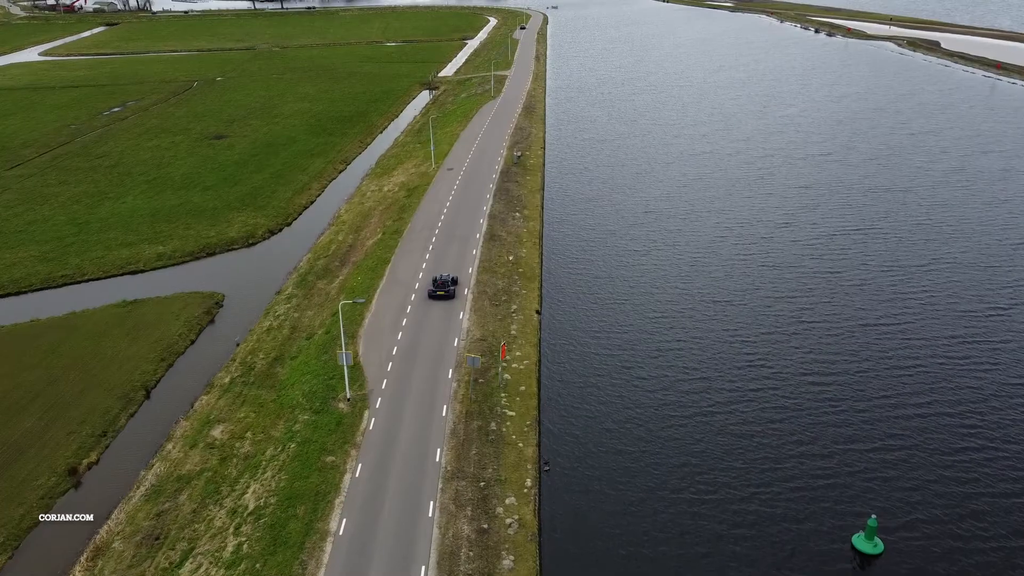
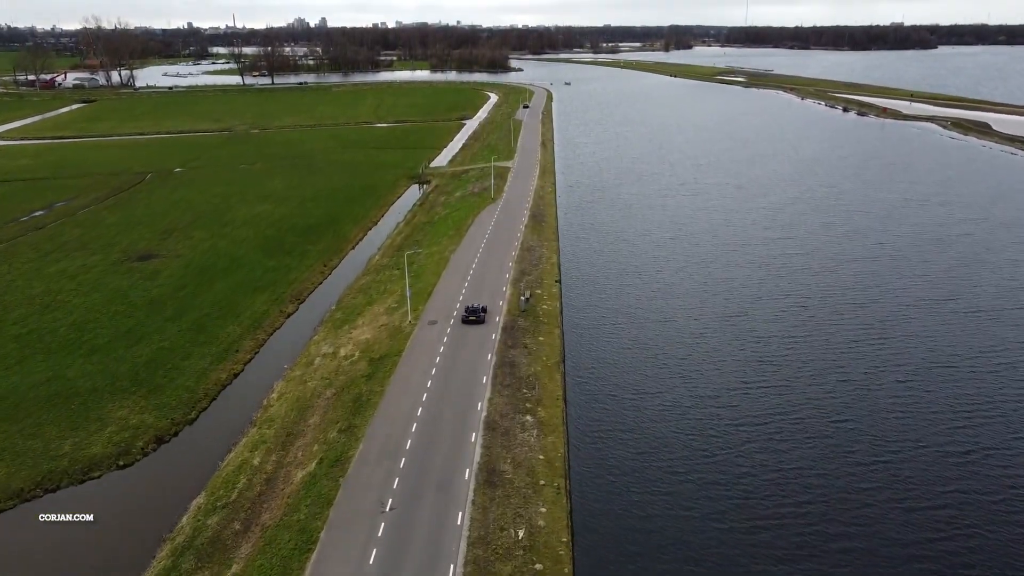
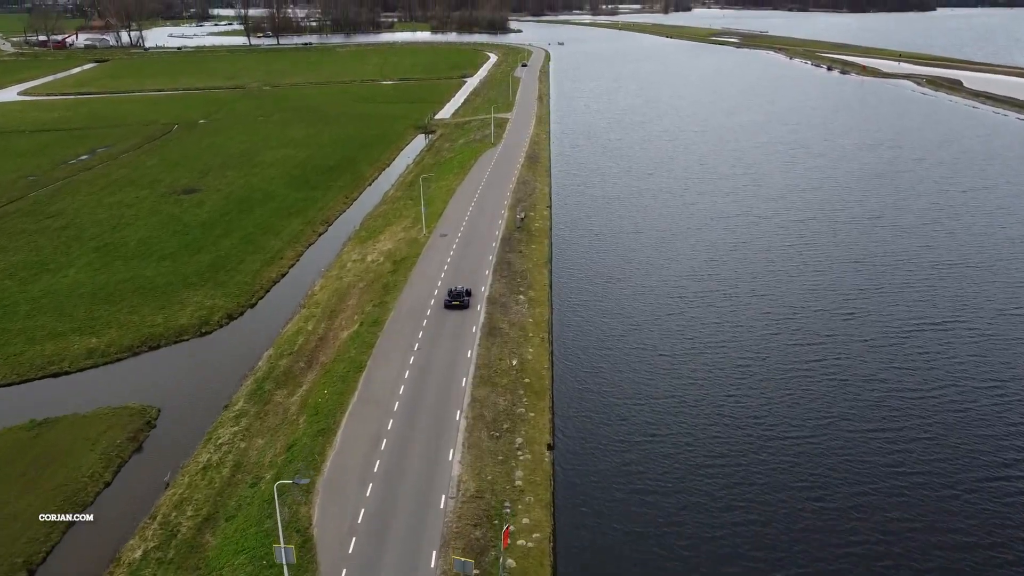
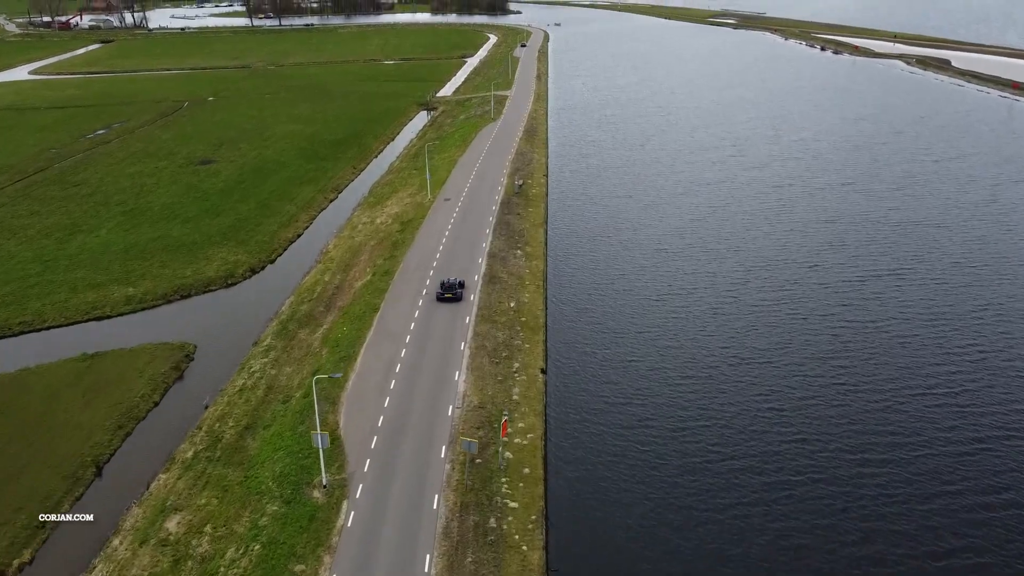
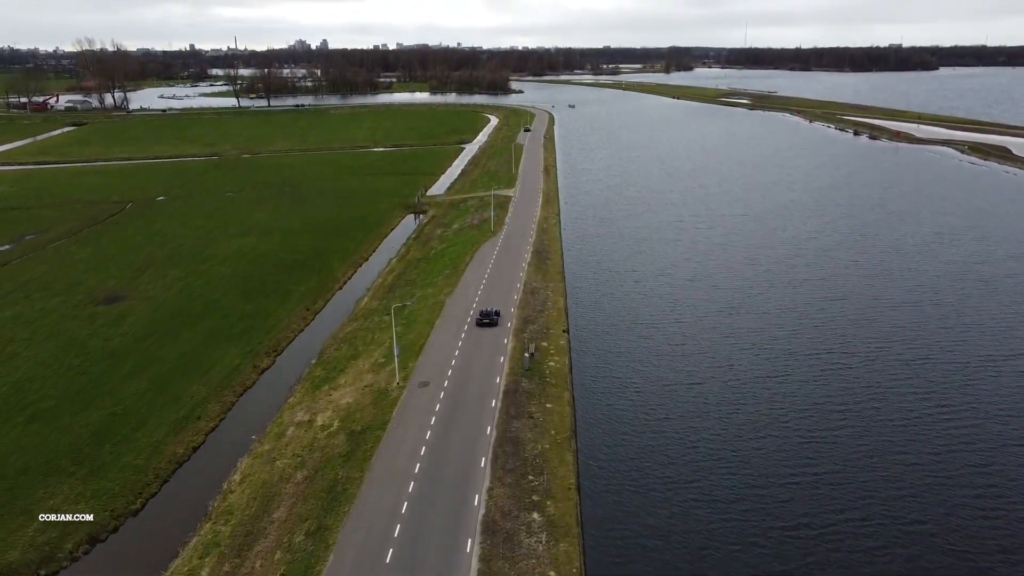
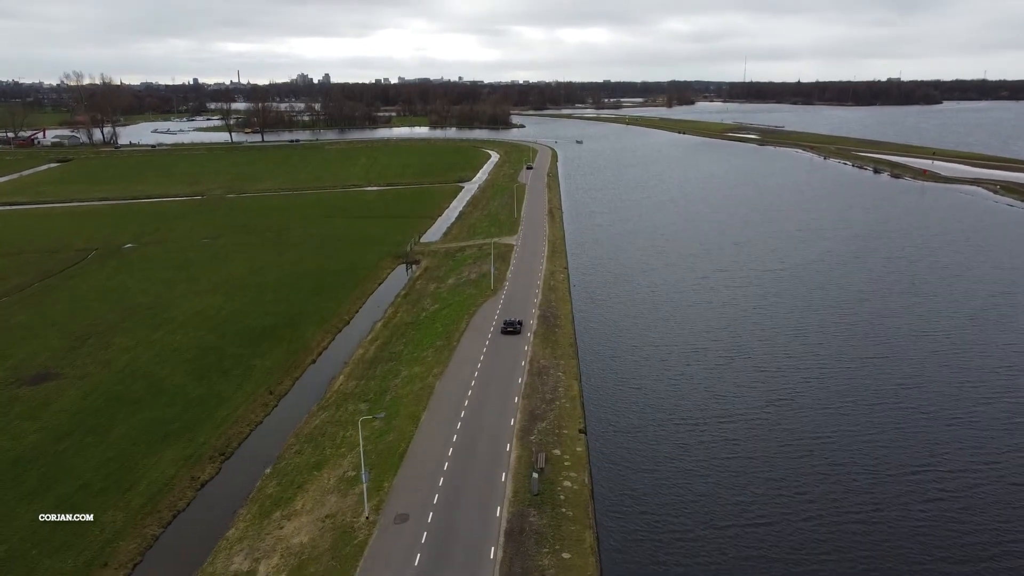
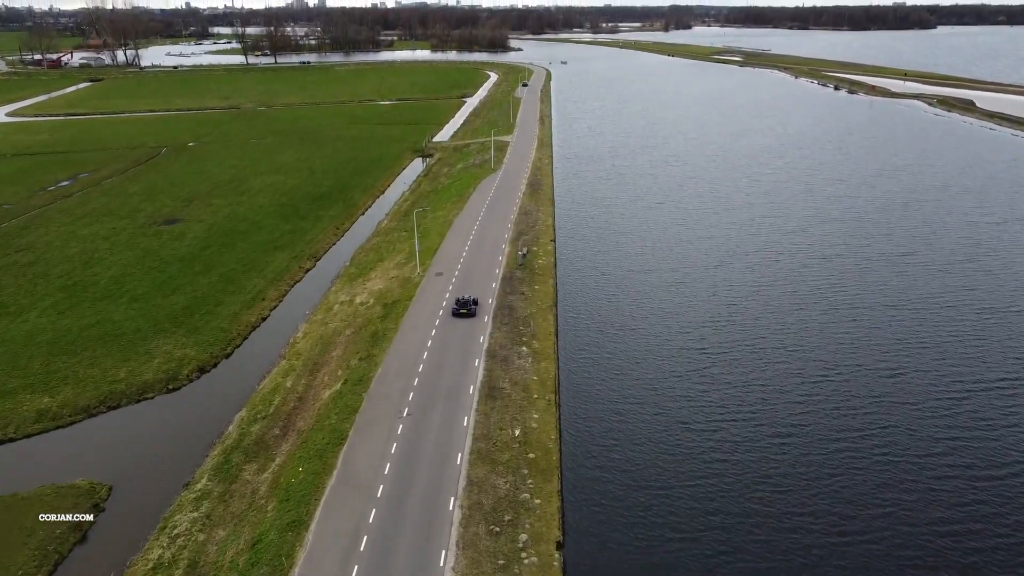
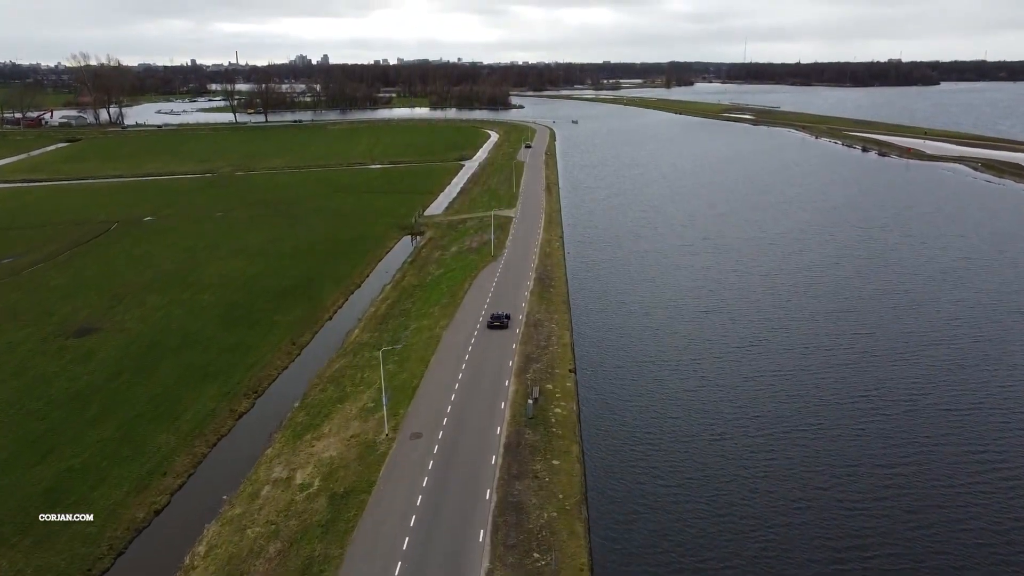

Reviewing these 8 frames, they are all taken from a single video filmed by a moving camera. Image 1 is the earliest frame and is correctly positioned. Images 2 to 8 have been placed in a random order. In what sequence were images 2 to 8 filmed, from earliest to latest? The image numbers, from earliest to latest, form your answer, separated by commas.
4, 3, 7, 2, 5, 8, 6
